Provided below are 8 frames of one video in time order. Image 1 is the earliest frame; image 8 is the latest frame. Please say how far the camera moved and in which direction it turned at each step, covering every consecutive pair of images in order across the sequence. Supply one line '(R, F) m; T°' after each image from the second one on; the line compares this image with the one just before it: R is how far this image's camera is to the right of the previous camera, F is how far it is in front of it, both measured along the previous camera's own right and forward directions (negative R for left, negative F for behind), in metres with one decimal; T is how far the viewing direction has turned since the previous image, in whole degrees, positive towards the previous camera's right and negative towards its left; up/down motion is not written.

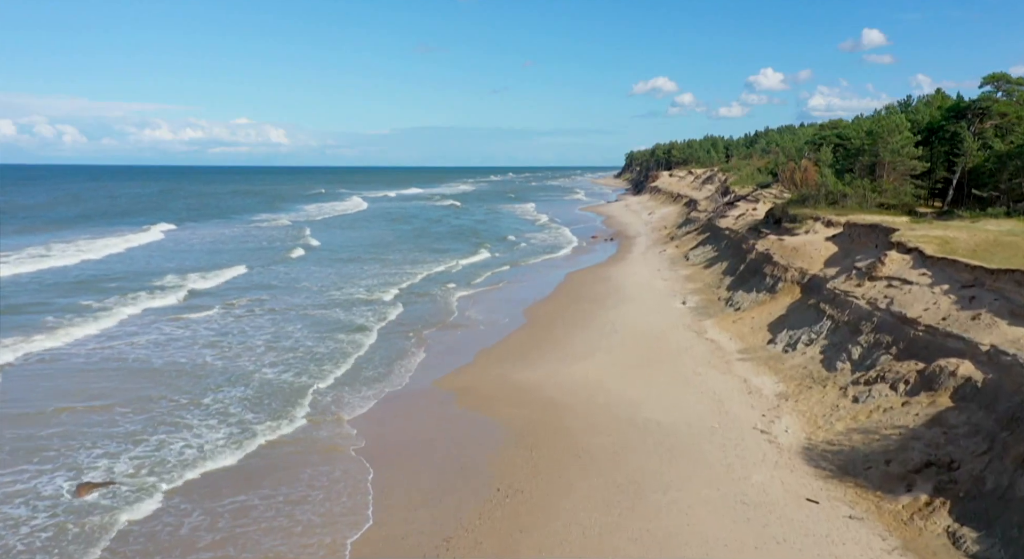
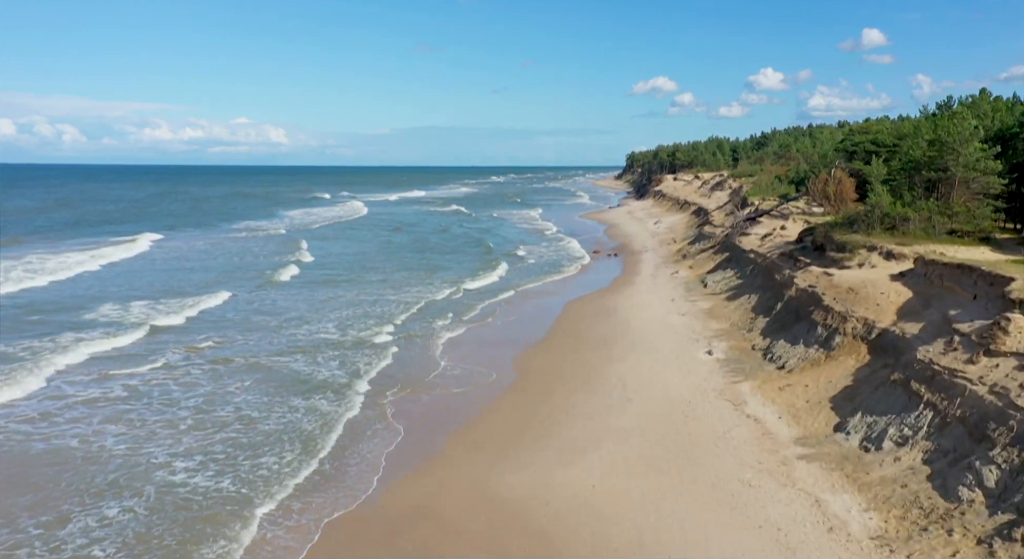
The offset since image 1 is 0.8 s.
(+0.2, +2.9) m; 0°
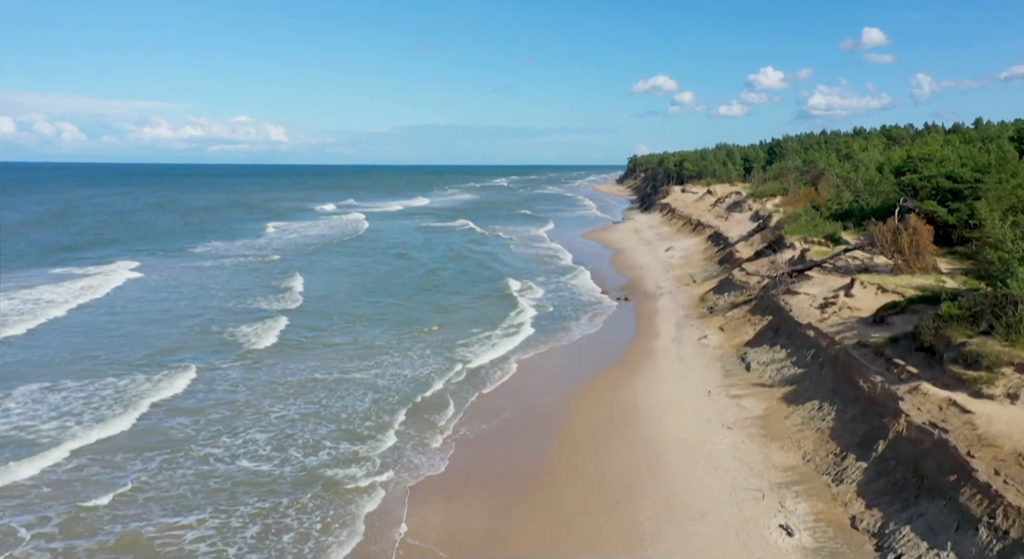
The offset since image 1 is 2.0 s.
(+0.2, +4.2) m; 0°
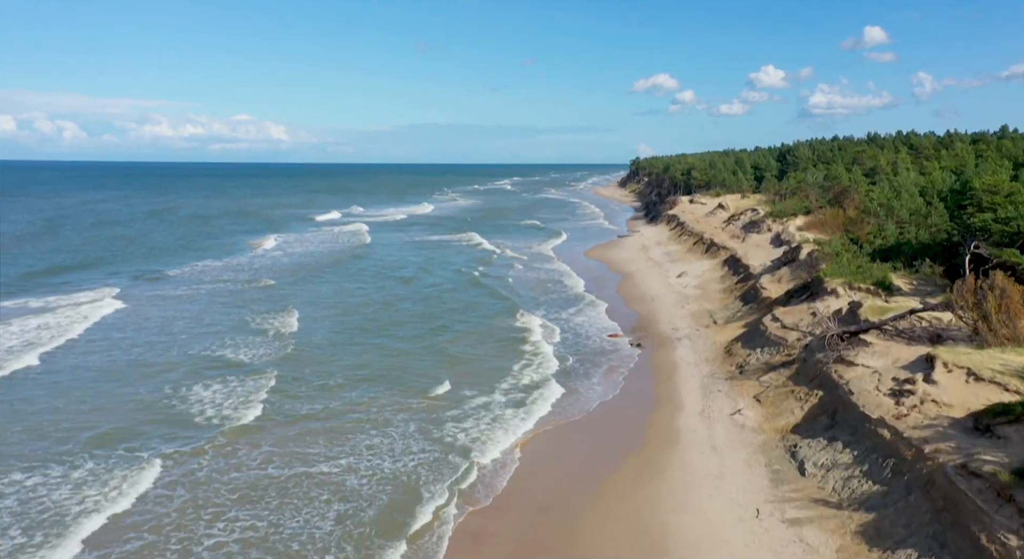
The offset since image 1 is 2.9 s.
(+0.1, +3.0) m; 0°
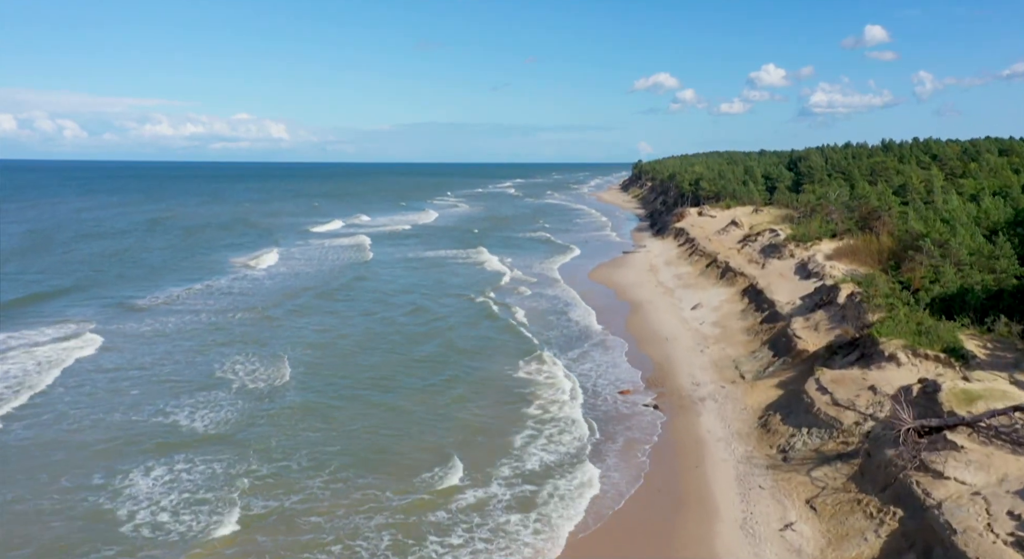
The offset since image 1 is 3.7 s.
(+0.1, +3.2) m; 0°
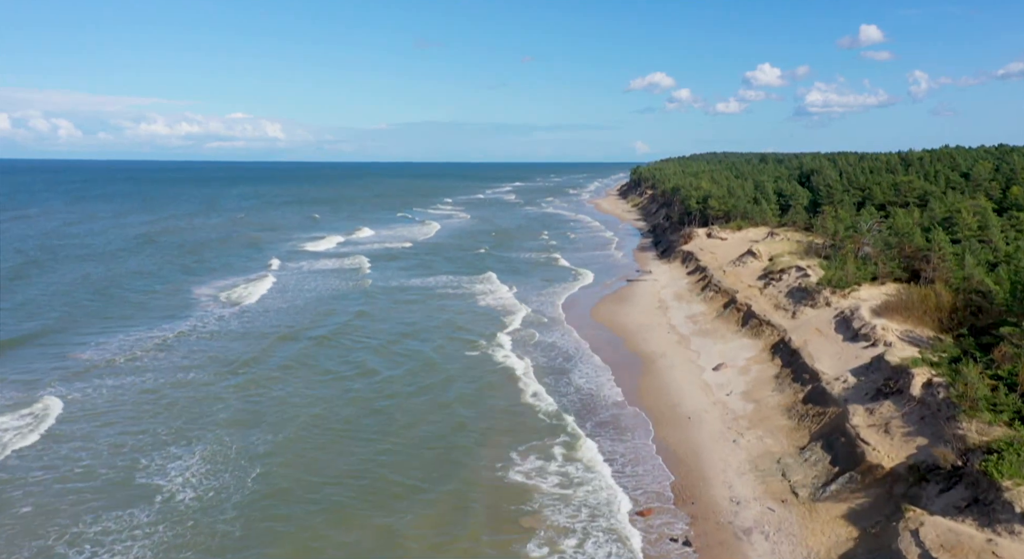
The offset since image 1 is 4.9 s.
(+0.1, +4.6) m; 0°
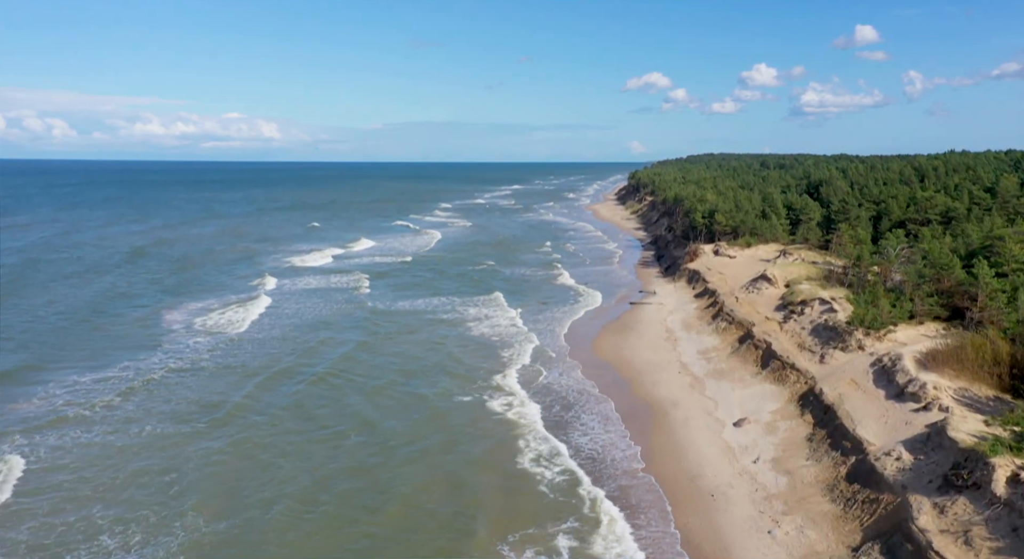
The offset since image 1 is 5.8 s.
(+0.1, +3.3) m; 0°
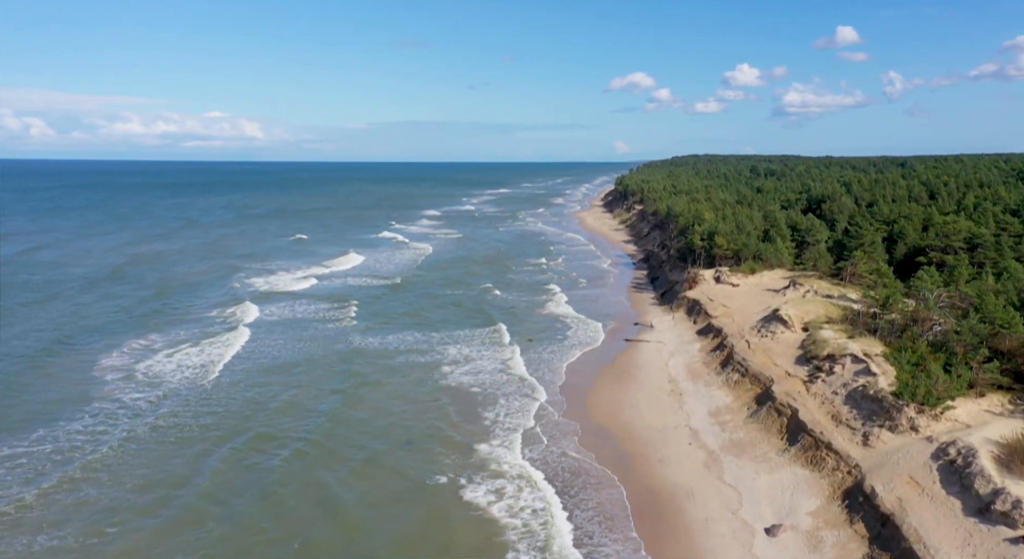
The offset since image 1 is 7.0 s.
(+0.1, +4.8) m; +1°
